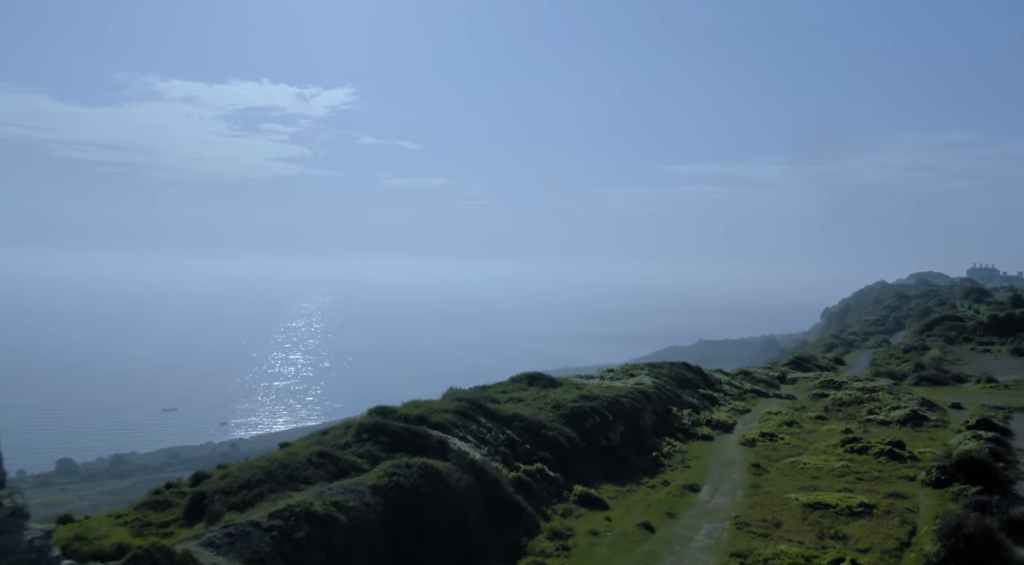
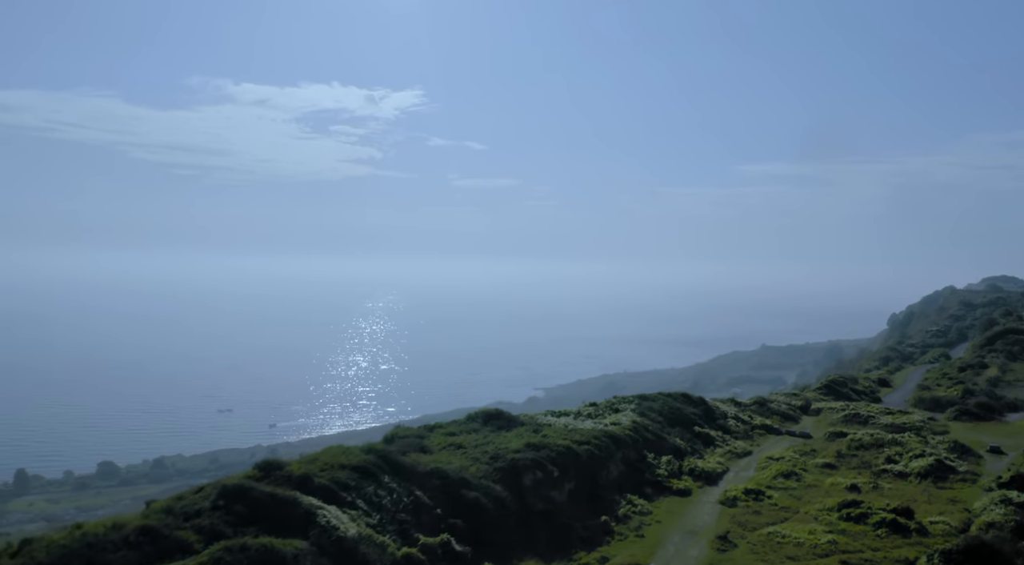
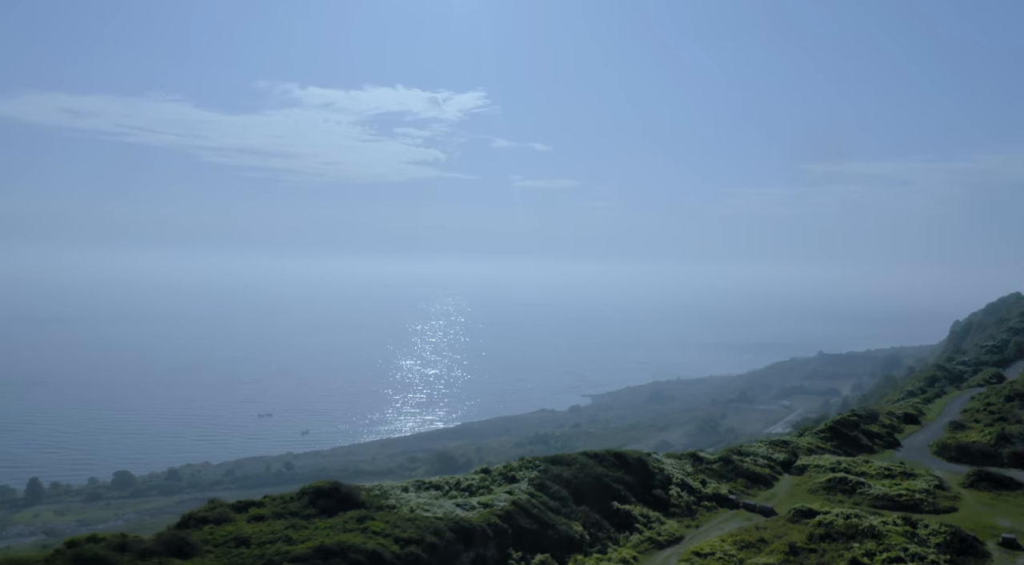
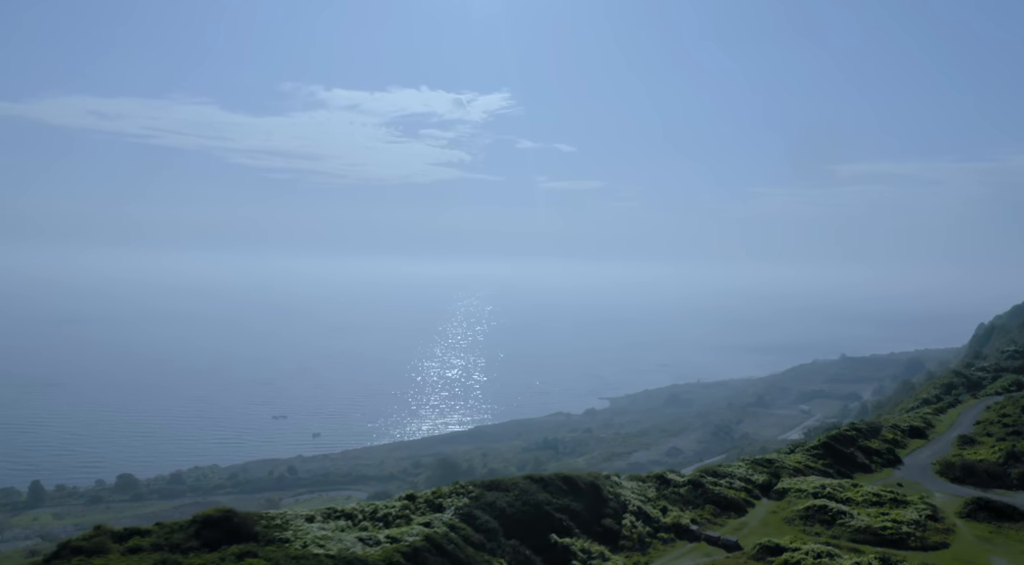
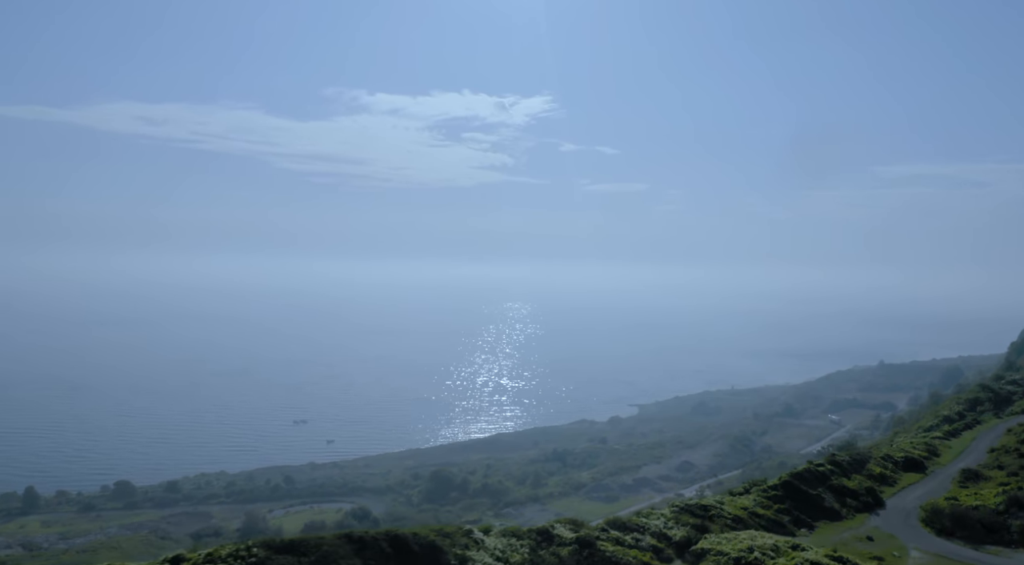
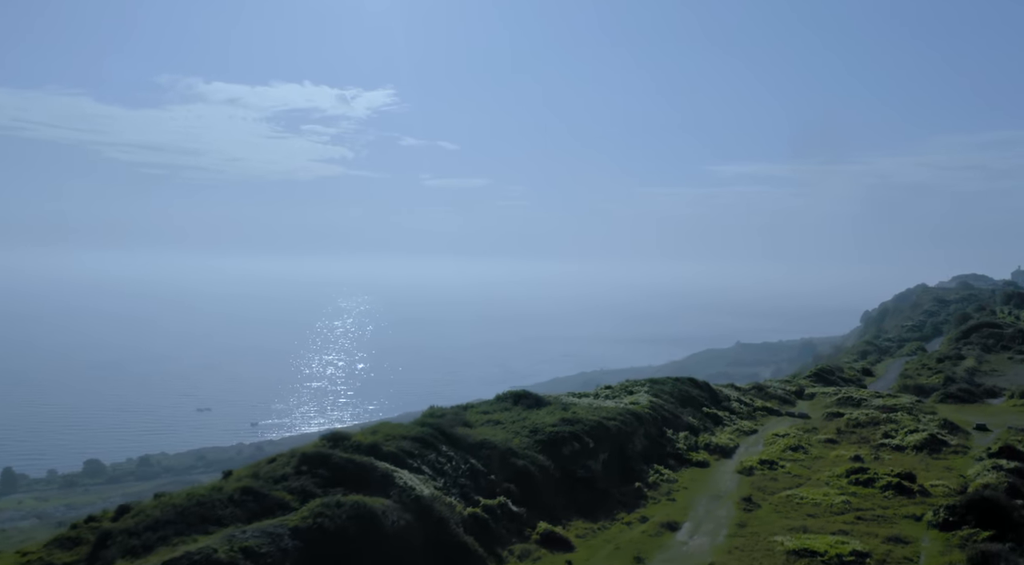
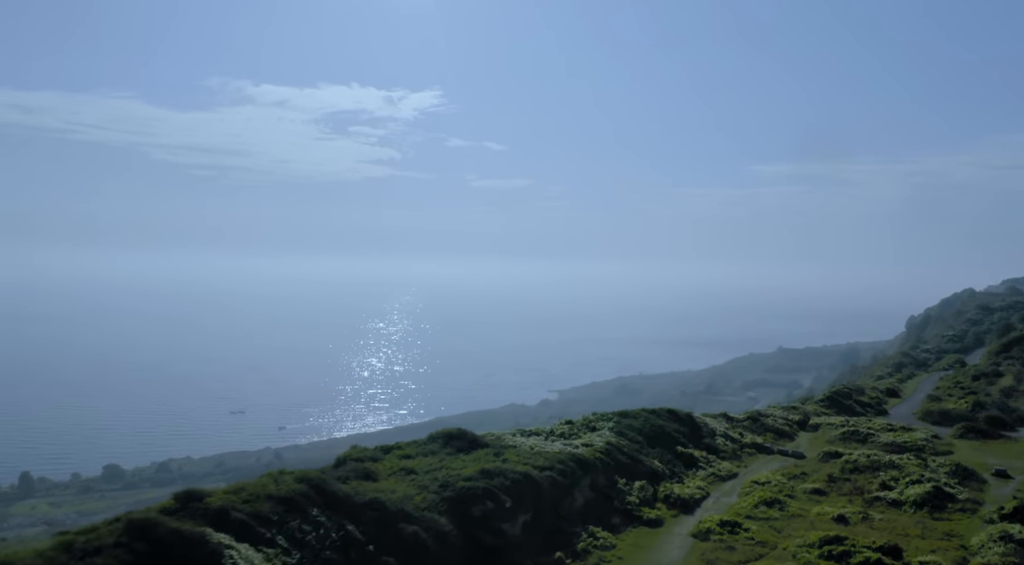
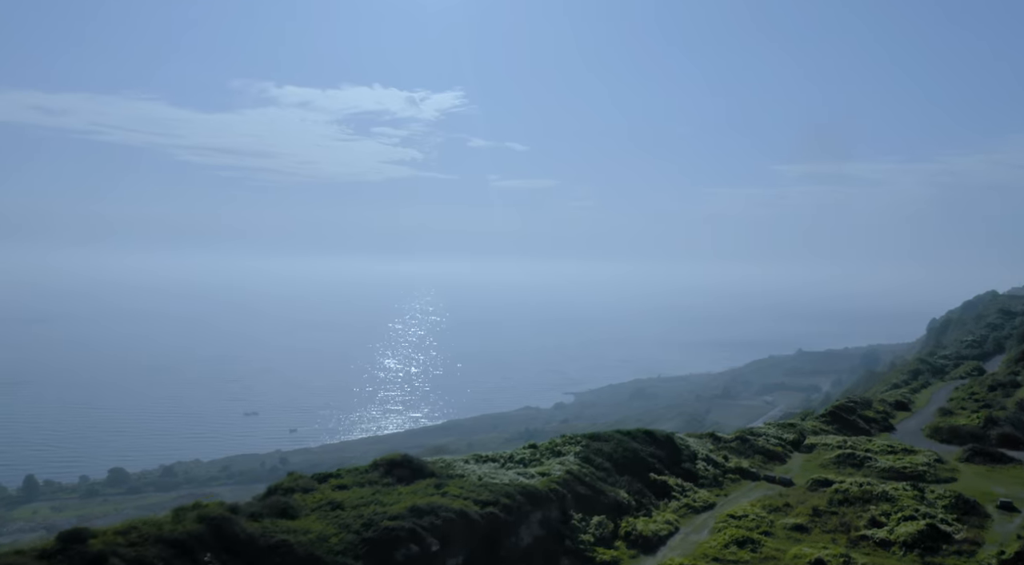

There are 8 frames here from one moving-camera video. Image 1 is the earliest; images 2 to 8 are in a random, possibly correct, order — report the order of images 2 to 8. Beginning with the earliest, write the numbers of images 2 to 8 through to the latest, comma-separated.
6, 2, 7, 8, 3, 4, 5
